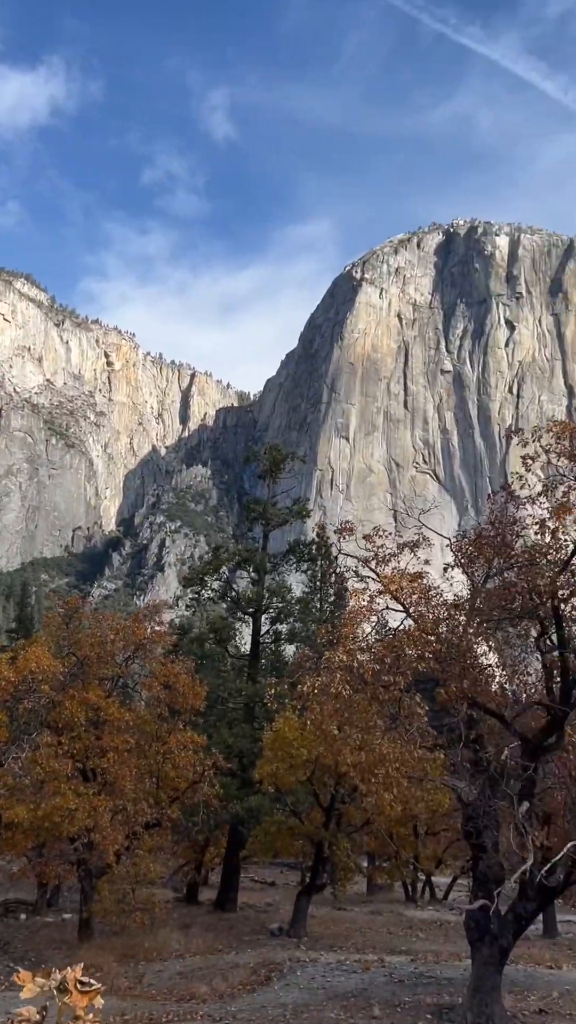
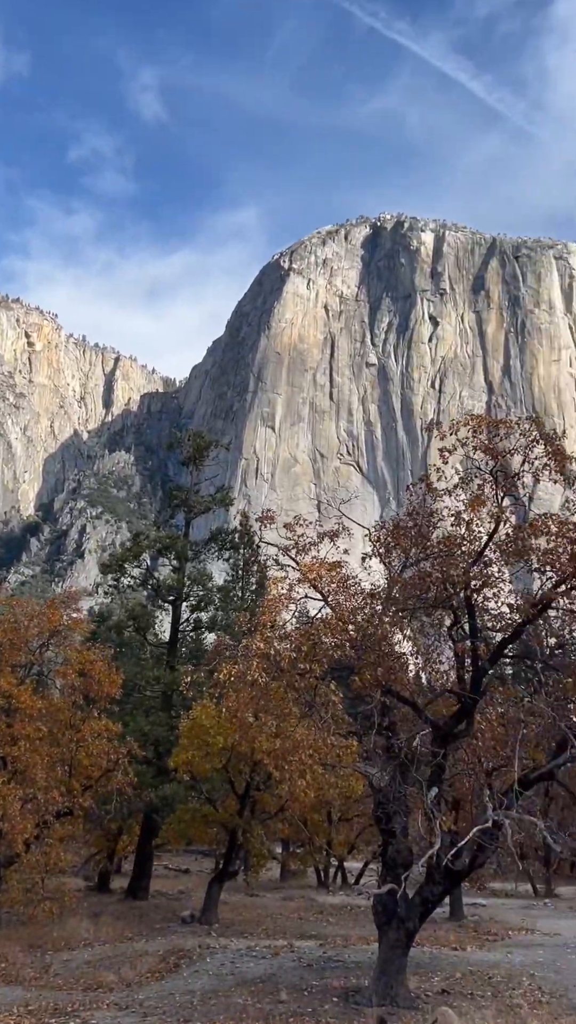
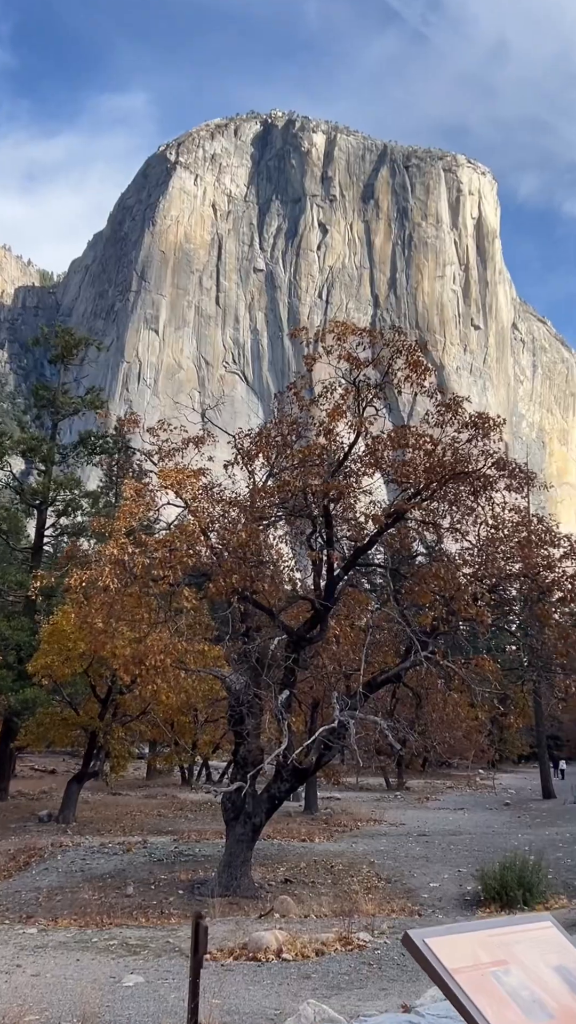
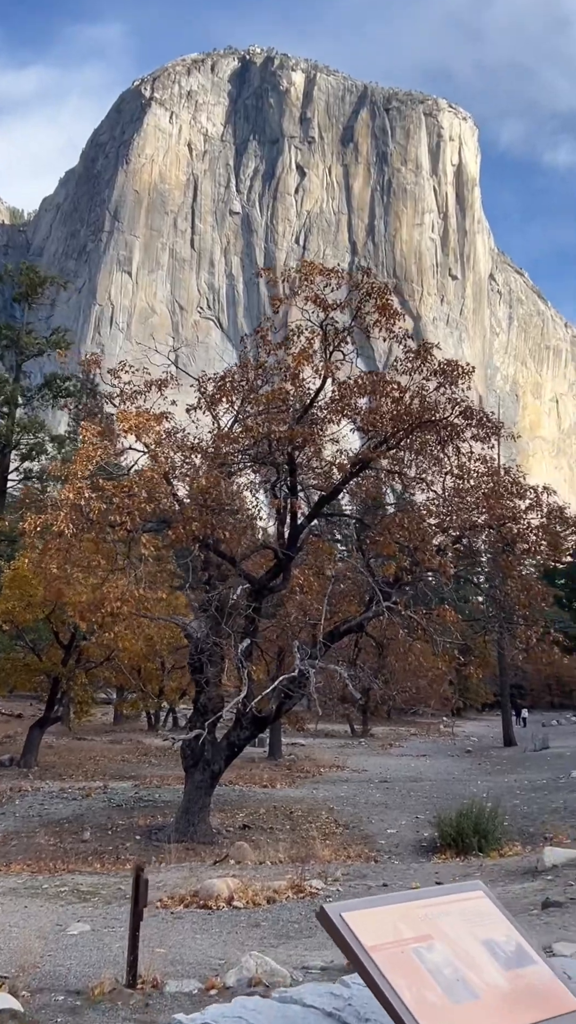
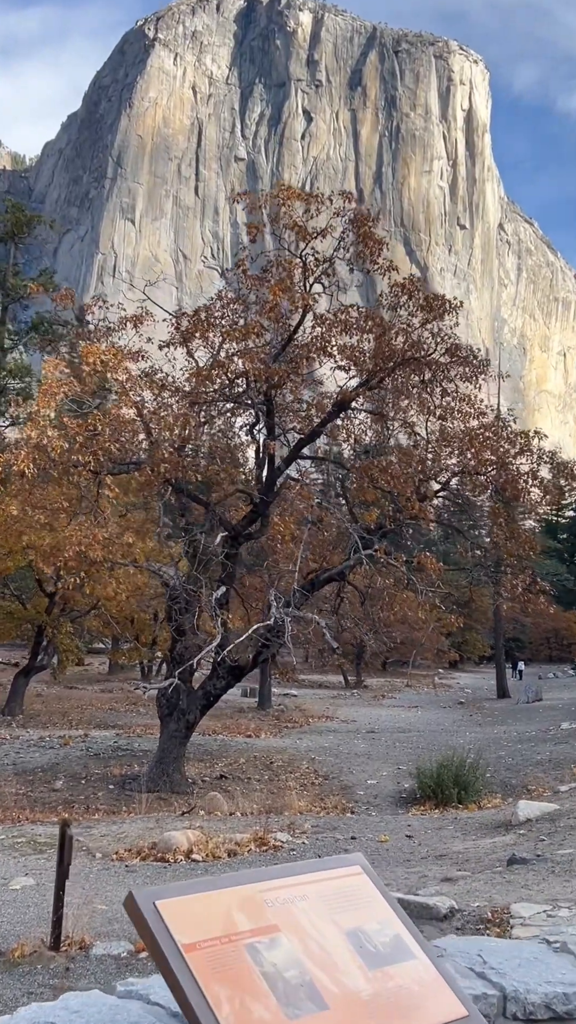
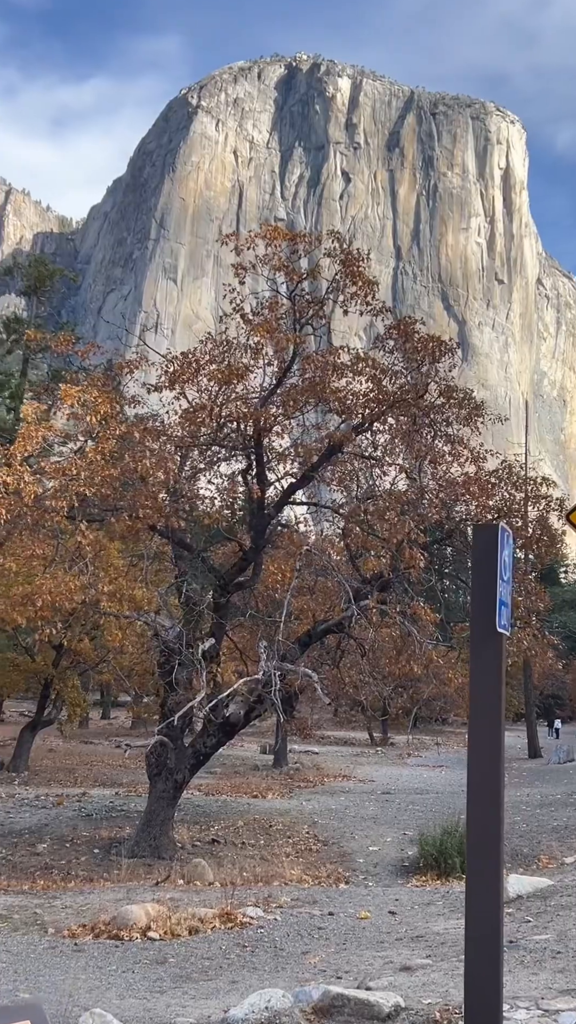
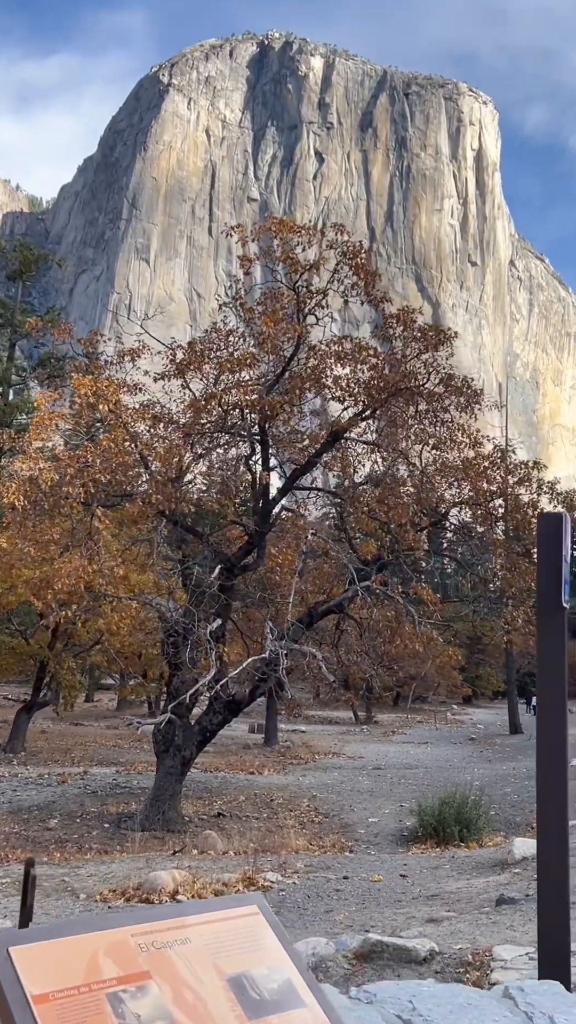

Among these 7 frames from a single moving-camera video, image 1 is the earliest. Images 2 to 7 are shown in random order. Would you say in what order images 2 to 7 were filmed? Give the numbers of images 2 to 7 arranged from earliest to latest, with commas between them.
2, 3, 4, 5, 7, 6
